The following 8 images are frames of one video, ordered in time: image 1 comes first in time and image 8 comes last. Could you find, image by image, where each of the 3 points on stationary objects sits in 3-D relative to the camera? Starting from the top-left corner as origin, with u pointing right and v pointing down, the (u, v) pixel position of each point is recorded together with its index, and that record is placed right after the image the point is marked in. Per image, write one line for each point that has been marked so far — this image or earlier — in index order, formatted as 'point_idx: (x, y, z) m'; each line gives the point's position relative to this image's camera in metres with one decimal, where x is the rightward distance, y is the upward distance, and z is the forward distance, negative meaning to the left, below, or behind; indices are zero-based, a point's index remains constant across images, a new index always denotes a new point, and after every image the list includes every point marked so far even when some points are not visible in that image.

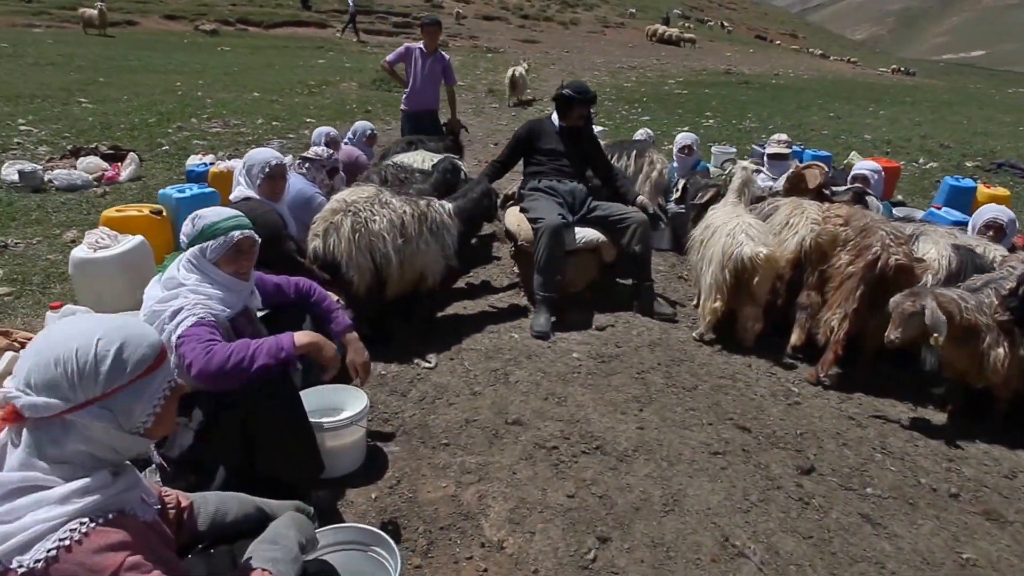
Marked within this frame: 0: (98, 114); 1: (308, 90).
0: (-9.7, +4.2, +14.1) m
1: (-6.1, +6.2, +18.4) m
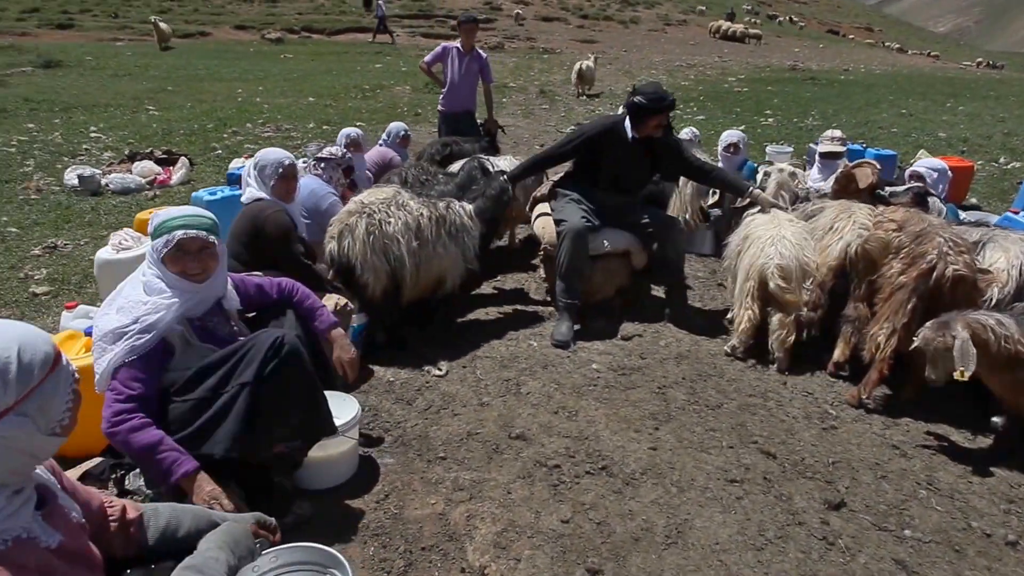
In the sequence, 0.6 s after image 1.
0: (-8.7, +4.3, +14.8) m
1: (-4.6, +6.2, +18.7) m
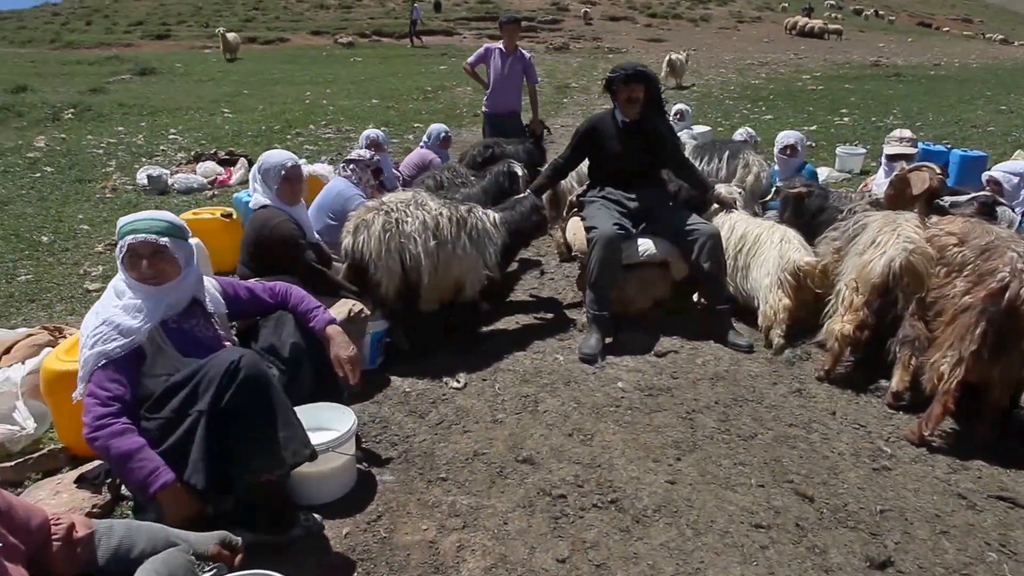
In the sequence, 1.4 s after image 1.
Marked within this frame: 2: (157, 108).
0: (-7.3, +4.4, +15.4) m
1: (-2.8, +6.2, +18.9) m
2: (-10.0, +5.2, +16.8) m
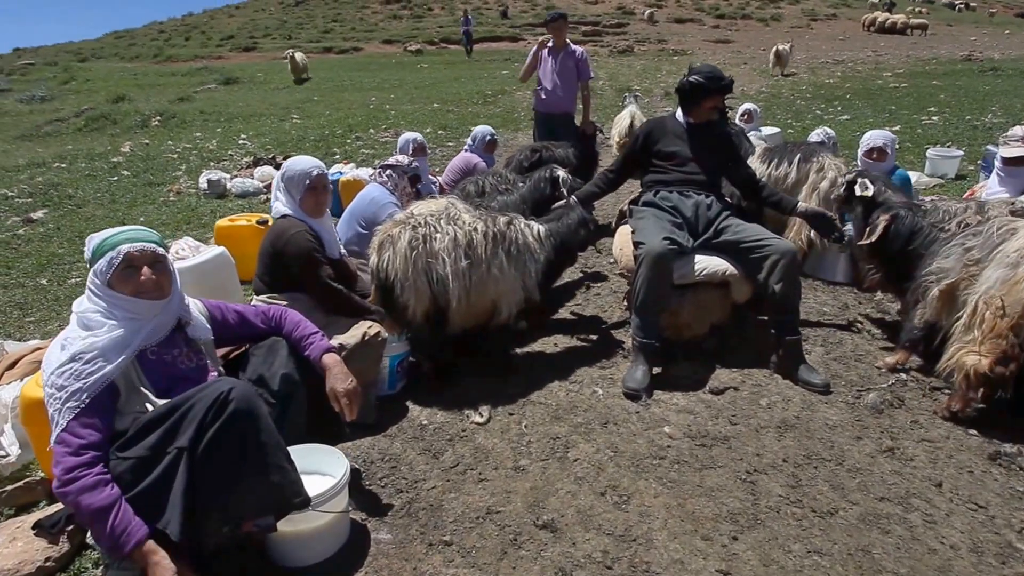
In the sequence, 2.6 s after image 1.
0: (-5.9, +4.3, +15.4) m
1: (-1.0, +6.0, +18.5) m
2: (-8.5, +5.1, +17.2) m
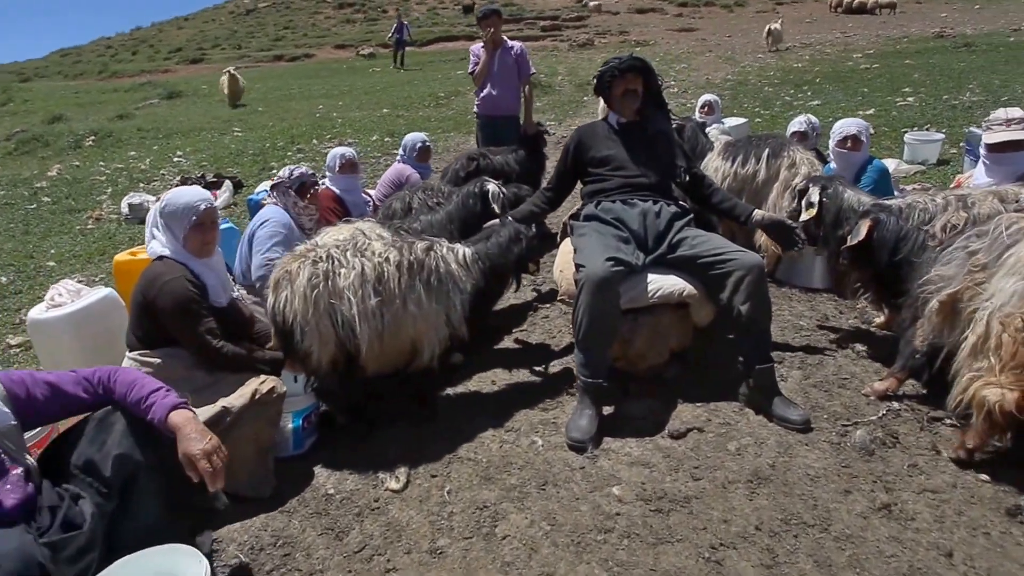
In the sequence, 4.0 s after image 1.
0: (-6.9, +3.7, +14.6) m
1: (-2.2, +5.7, +17.7) m
2: (-9.5, +4.4, +16.2) m
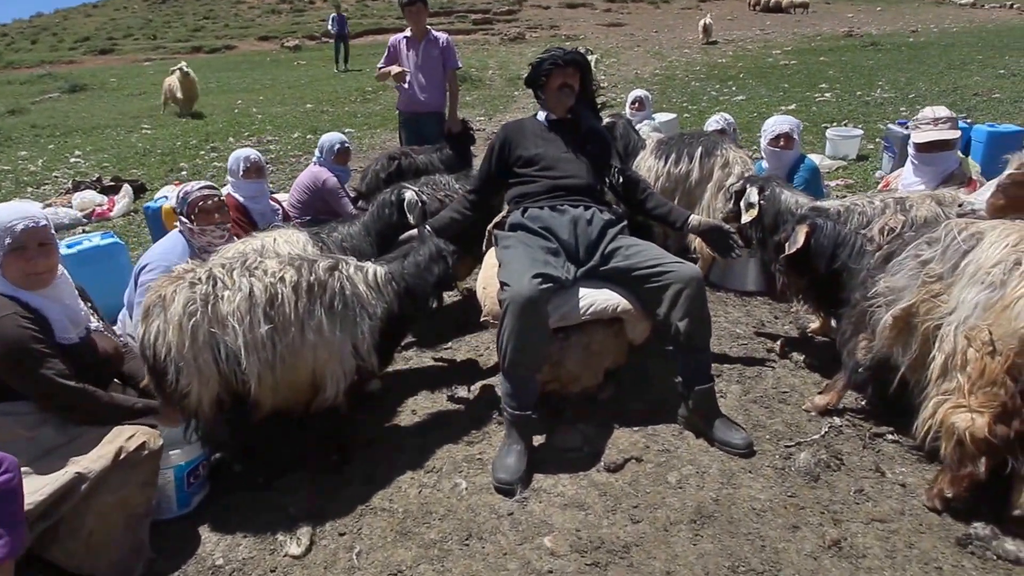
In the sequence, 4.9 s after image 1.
0: (-8.6, +3.4, +13.3) m
1: (-4.2, +5.6, +16.9) m
2: (-11.4, +4.1, +14.7) m
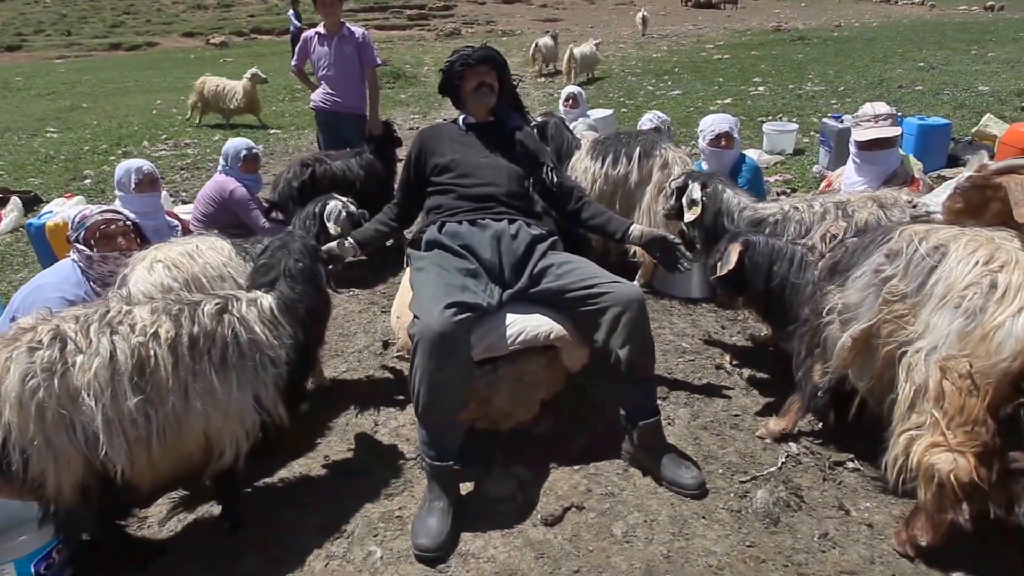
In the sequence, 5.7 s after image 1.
0: (-9.9, +3.0, +12.1) m
1: (-6.0, +5.3, +16.0) m
2: (-12.9, +3.5, +13.2) m
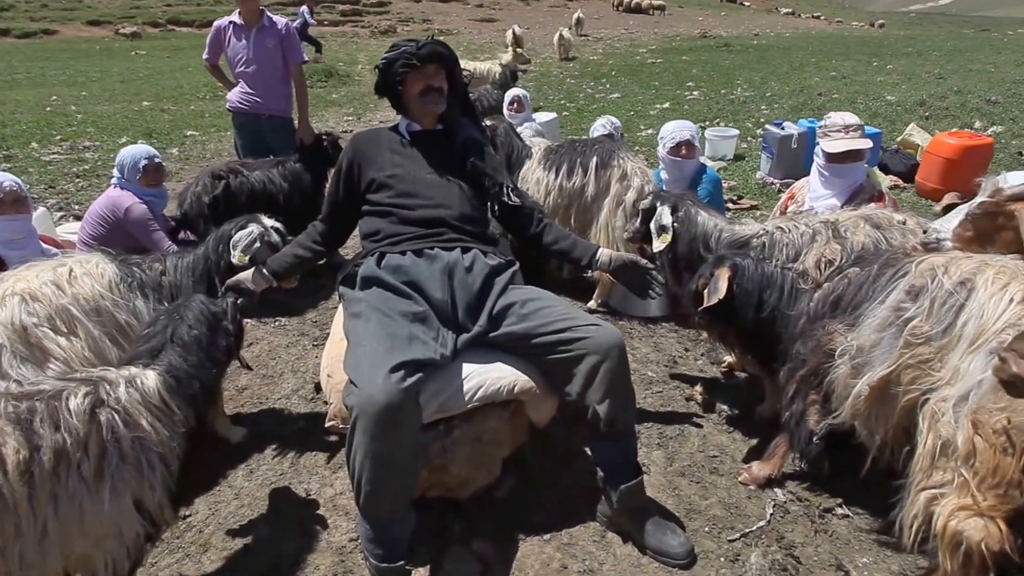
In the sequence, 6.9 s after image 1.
0: (-11.0, +2.6, +10.5) m
1: (-7.5, +5.0, +14.8) m
2: (-14.1, +3.1, +11.3) m
